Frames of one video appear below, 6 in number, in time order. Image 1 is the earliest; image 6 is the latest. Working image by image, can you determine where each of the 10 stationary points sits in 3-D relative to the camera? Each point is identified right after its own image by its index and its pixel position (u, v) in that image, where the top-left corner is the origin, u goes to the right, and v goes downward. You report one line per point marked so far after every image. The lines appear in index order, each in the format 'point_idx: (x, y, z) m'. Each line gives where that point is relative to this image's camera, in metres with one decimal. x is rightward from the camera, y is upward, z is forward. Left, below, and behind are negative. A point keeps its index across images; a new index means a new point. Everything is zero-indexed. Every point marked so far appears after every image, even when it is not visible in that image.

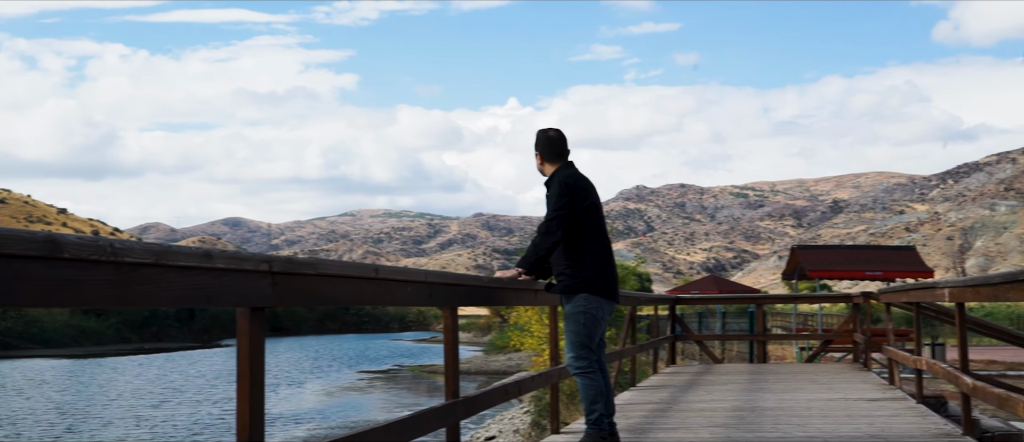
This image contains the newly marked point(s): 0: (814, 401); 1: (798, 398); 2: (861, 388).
0: (+5.0, -3.0, +15.3) m
1: (+4.8, -3.0, +15.8) m
2: (+6.4, -3.1, +16.9) m
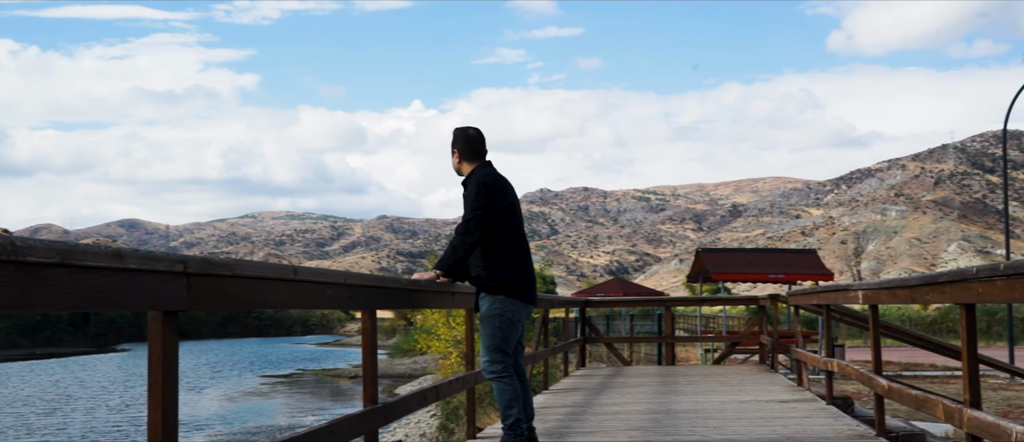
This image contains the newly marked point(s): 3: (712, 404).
0: (+3.5, -3.0, +15.4) m
1: (+3.3, -3.1, +15.8) m
2: (+4.8, -3.2, +17.2) m
3: (+3.1, -2.9, +14.7) m
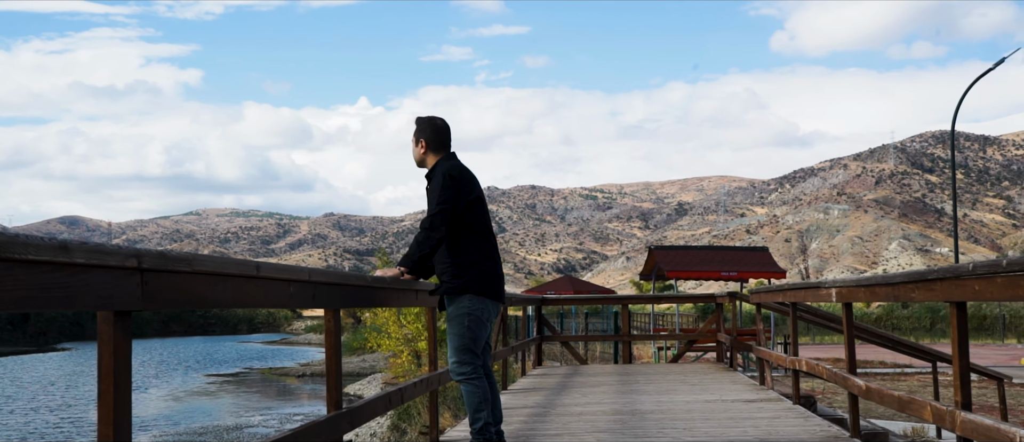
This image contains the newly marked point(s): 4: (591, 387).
0: (+2.9, -3.0, +15.2) m
1: (+2.7, -3.1, +15.6) m
2: (+4.1, -3.1, +17.0) m
3: (+2.6, -2.9, +14.5) m
4: (+1.4, -3.3, +18.4) m
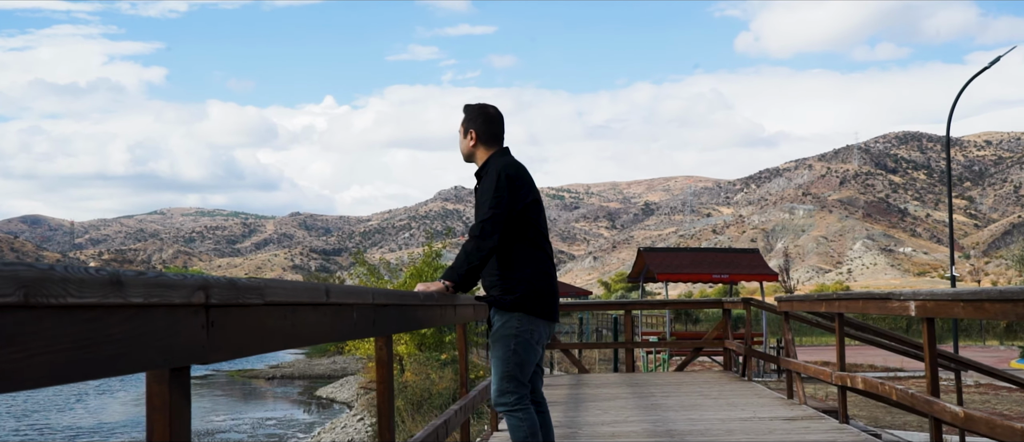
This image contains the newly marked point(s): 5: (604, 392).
0: (+3.3, -3.1, +14.3) m
1: (+3.0, -3.2, +14.7) m
2: (+4.4, -3.2, +16.2) m
3: (+3.0, -3.0, +13.6) m
4: (+1.7, -3.4, +17.4) m
5: (+2.0, -3.5, +19.0) m
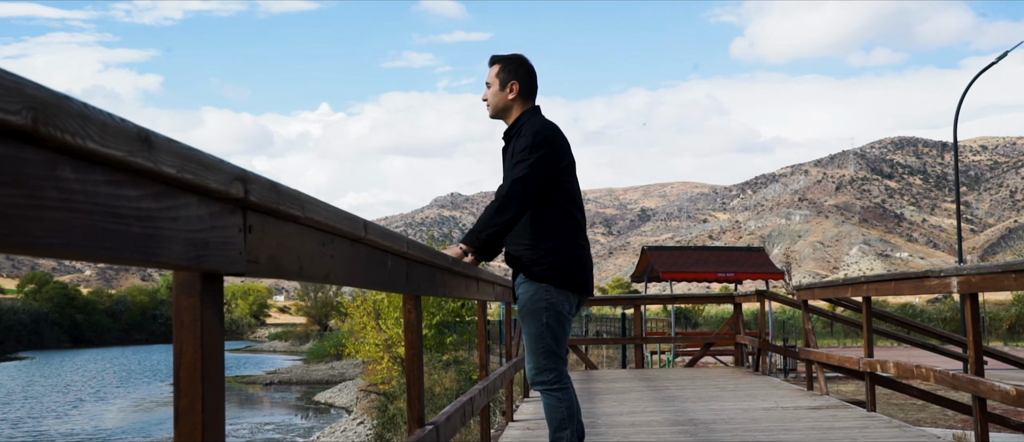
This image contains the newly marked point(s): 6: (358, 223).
0: (+3.5, -2.8, +13.8) m
1: (+3.3, -2.9, +14.2) m
2: (+4.6, -3.0, +15.7) m
3: (+3.2, -2.7, +13.1) m
4: (+1.9, -3.1, +17.0) m
5: (+2.2, -3.3, +18.5) m
6: (-0.6, 0.0, +3.4) m
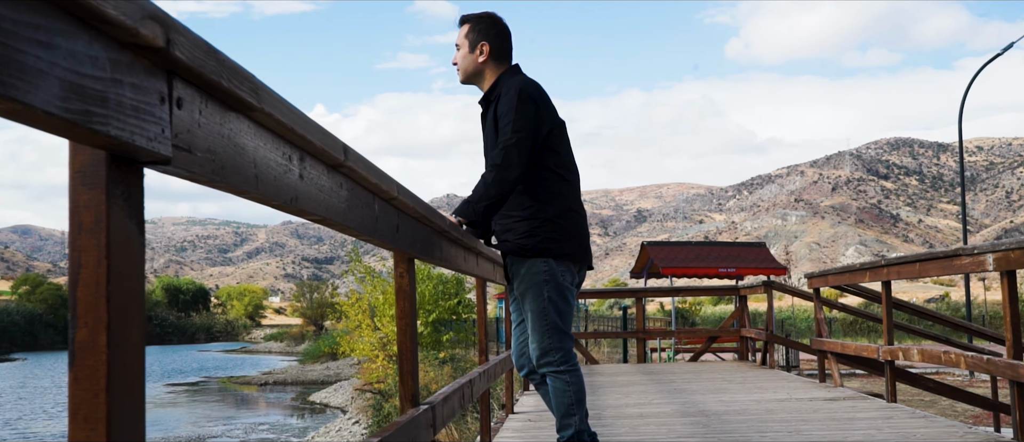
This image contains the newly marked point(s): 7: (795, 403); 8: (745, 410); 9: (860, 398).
0: (+3.5, -2.6, +13.1) m
1: (+3.3, -2.6, +13.6) m
2: (+4.6, -2.7, +15.0) m
3: (+3.2, -2.5, +12.4) m
4: (+1.9, -2.9, +16.3) m
5: (+2.2, -3.1, +17.8) m
6: (-0.5, +0.2, +2.7) m
7: (+3.8, -2.5, +12.4) m
8: (+3.1, -2.5, +12.2) m
9: (+4.8, -2.5, +12.8) m
